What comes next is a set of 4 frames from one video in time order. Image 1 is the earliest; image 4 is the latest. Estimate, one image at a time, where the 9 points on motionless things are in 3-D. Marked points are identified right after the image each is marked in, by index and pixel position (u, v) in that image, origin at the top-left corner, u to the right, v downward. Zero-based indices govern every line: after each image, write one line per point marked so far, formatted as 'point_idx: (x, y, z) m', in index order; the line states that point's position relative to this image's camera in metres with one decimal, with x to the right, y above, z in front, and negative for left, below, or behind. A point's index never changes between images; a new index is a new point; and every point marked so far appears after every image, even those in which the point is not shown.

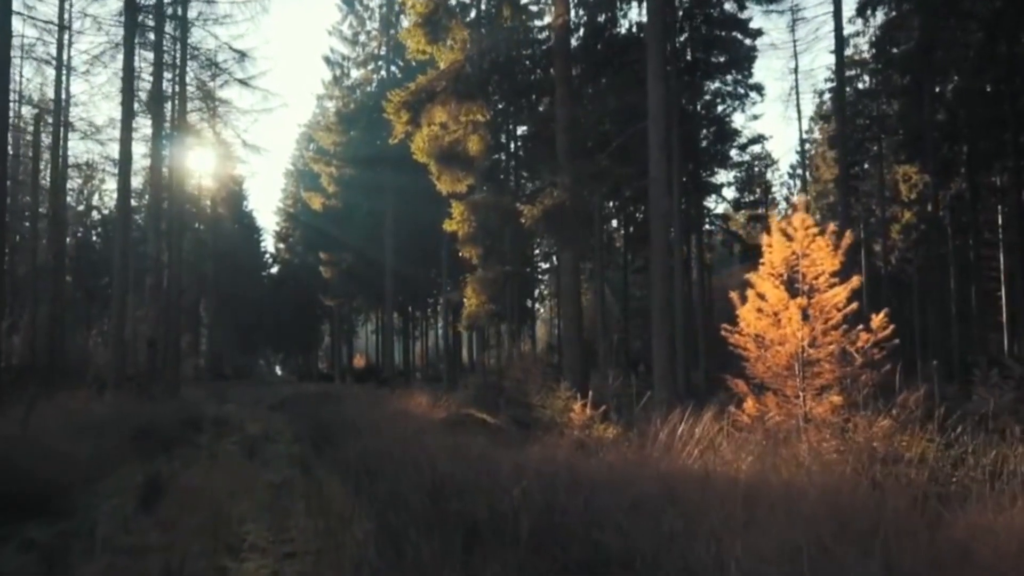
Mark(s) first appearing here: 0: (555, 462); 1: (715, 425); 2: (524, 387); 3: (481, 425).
0: (+0.3, -1.2, +8.0) m
1: (+1.7, -1.1, +9.1) m
2: (+0.2, -1.7, +19.8) m
3: (-0.3, -1.5, +12.6) m
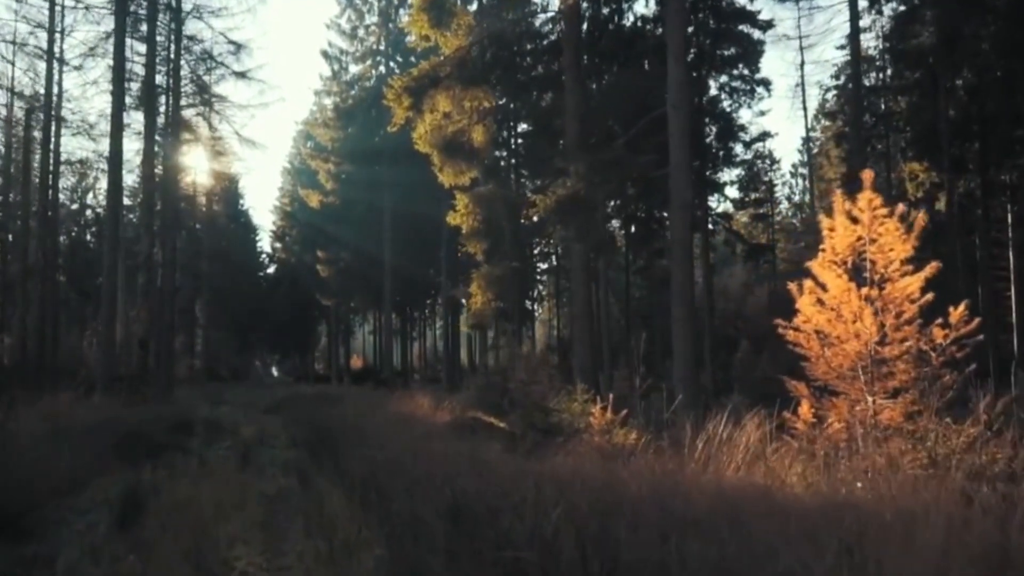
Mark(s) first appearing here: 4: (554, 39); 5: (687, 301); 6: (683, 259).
0: (+0.5, -1.1, +7.1) m
1: (+1.8, -1.0, +8.2) m
2: (+0.3, -1.6, +18.9) m
3: (-0.2, -1.4, +11.7) m
4: (+0.6, +3.9, +18.2) m
5: (+2.1, -0.2, +14.1) m
6: (+2.1, +0.4, +14.2) m
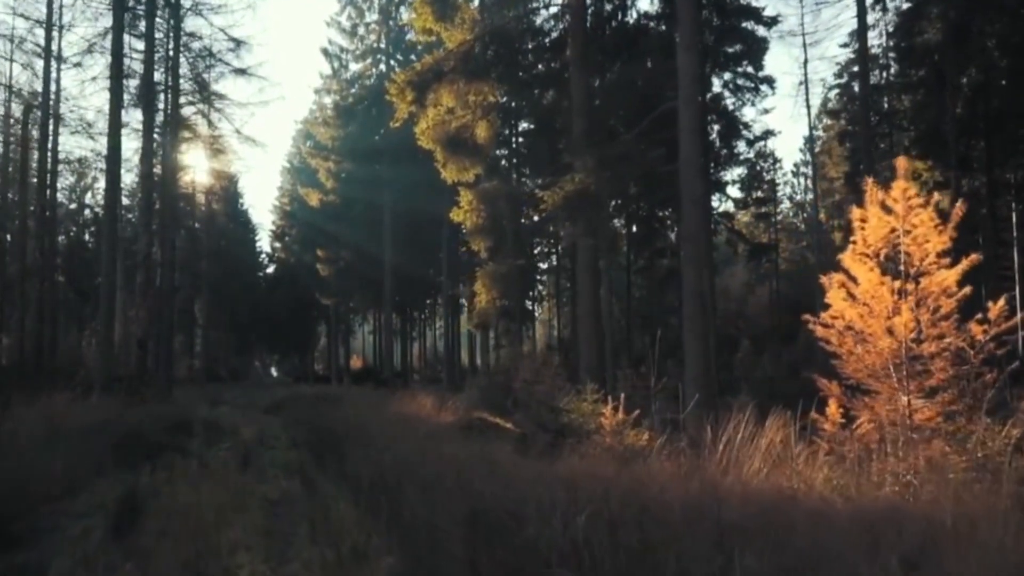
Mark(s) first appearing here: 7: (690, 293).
0: (+0.6, -1.1, +6.8) m
1: (+1.9, -1.0, +7.9) m
2: (+0.4, -1.6, +18.6) m
3: (-0.1, -1.4, +11.4) m
4: (+0.7, +3.9, +17.9) m
5: (+2.2, -0.1, +13.8) m
6: (+2.2, +0.4, +13.9) m
7: (+2.1, -0.1, +13.9) m
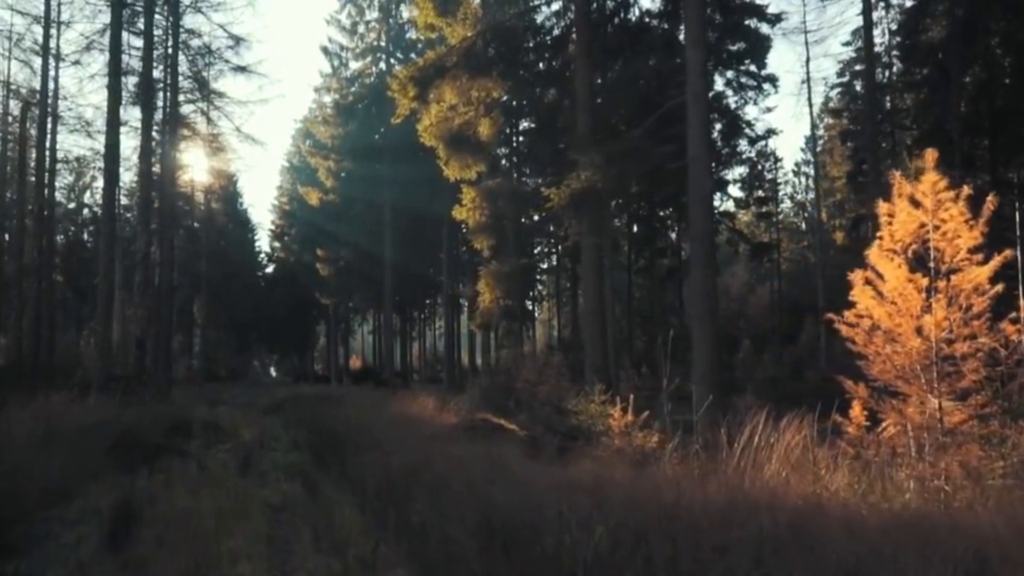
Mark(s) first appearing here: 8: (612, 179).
0: (+0.6, -1.1, +6.5) m
1: (+2.0, -1.0, +7.6) m
2: (+0.4, -1.6, +18.3) m
3: (0.0, -1.4, +11.1) m
4: (+0.8, +3.9, +17.6) m
5: (+2.3, -0.1, +13.6) m
6: (+2.2, +0.4, +13.6) m
7: (+2.2, 0.0, +13.6) m
8: (+1.2, +1.4, +14.7) m
